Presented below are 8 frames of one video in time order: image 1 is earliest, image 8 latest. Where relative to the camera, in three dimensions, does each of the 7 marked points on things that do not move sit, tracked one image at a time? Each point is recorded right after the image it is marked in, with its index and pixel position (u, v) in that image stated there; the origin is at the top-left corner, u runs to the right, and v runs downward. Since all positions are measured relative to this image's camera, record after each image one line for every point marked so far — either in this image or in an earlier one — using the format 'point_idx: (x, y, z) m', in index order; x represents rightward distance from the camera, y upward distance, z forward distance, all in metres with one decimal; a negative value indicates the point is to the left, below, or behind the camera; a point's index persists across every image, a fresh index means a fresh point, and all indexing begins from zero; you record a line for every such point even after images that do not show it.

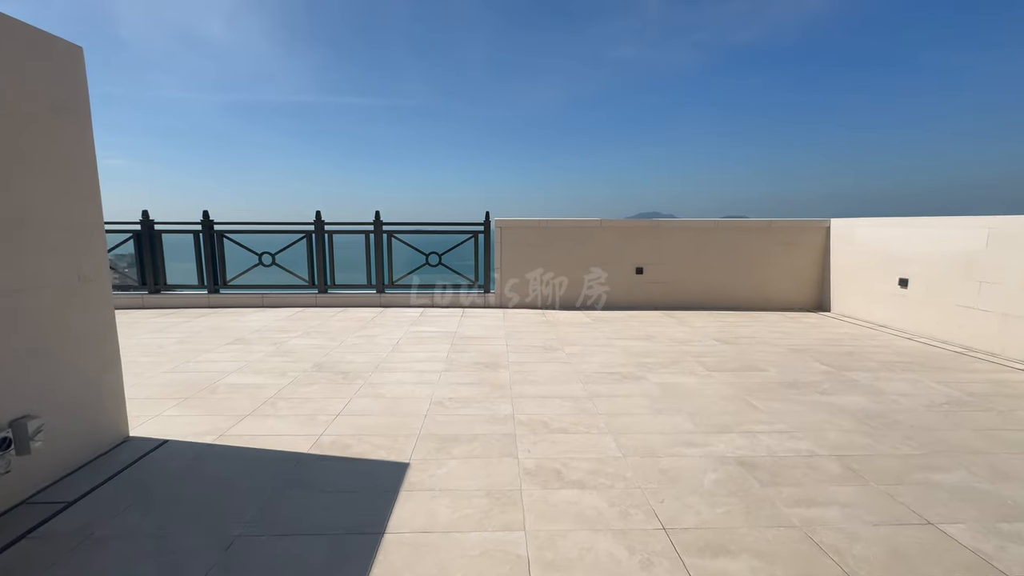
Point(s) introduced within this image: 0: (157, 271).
0: (-5.6, +0.3, +7.0) m
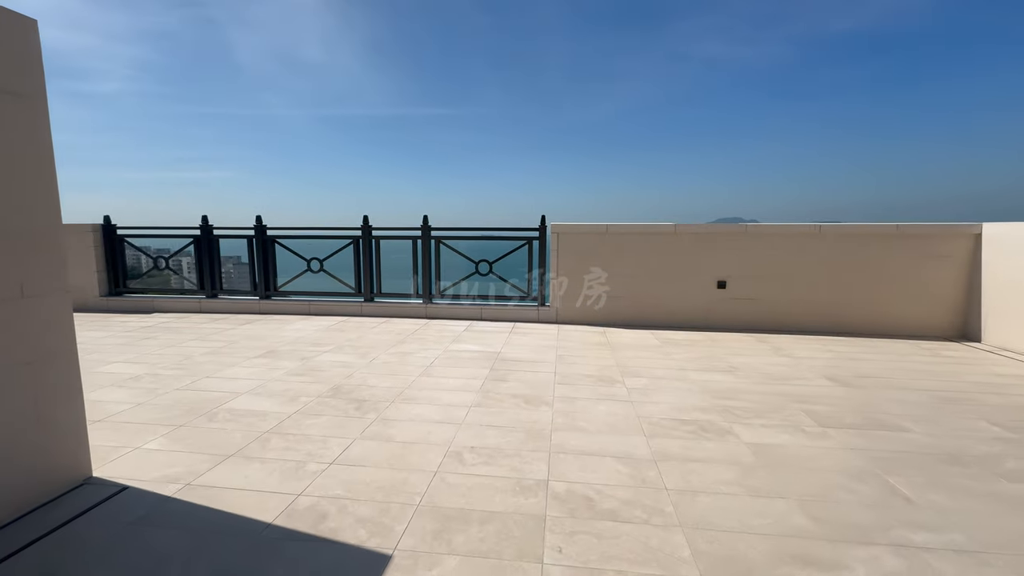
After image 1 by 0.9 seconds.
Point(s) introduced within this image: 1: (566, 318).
0: (-4.7, +0.2, +7.0) m
1: (+0.8, -0.4, +6.4) m
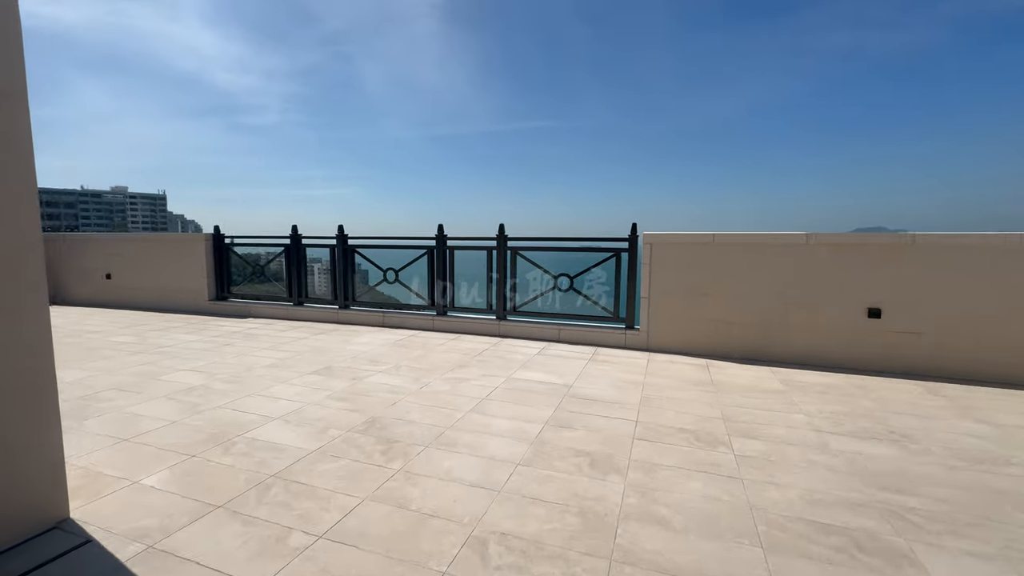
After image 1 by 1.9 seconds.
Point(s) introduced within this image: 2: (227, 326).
0: (-3.4, +0.1, +7.2) m
1: (+1.7, -0.7, +5.4) m
2: (-4.1, -0.6, +6.5) m
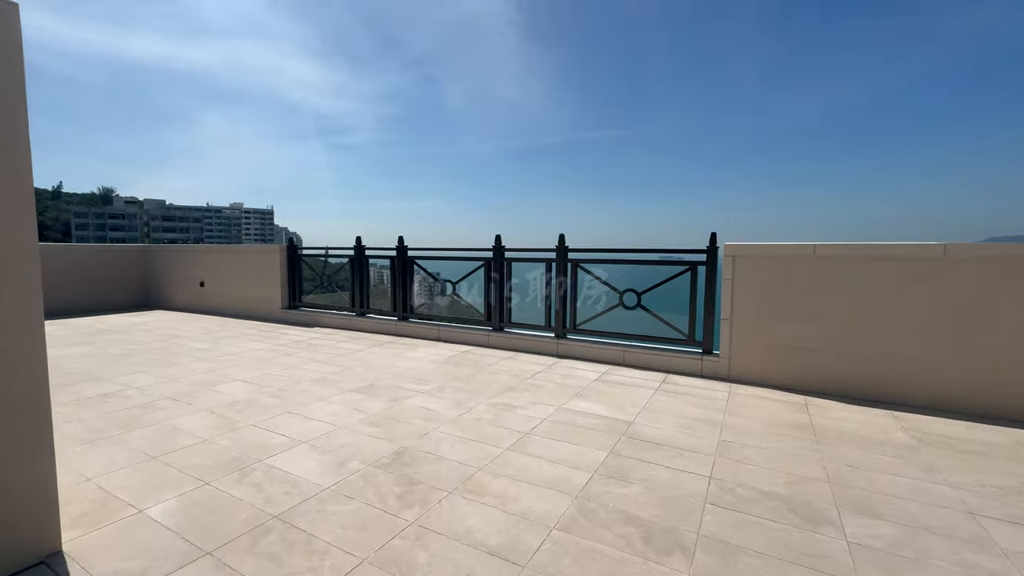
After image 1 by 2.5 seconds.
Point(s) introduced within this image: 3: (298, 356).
0: (-2.4, -0.1, +7.2) m
1: (+2.3, -0.9, +4.6) m
2: (-3.3, -0.7, +6.7) m
3: (-2.6, -0.8, +5.4) m
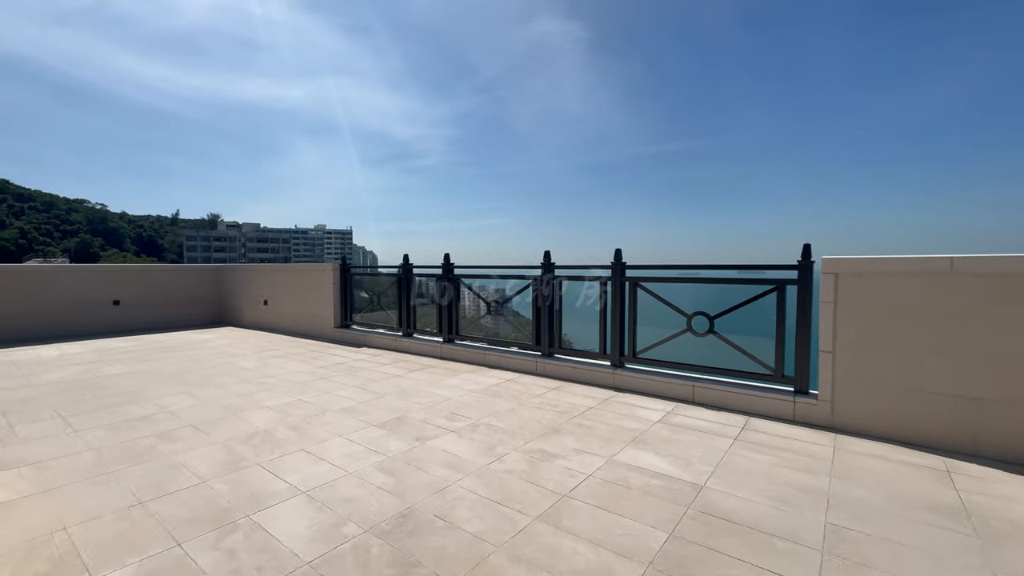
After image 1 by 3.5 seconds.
0: (-1.6, -0.4, +7.0) m
1: (+2.7, -1.1, +3.6) m
2: (-2.5, -1.0, +6.5) m
3: (-2.0, -1.1, +5.1) m
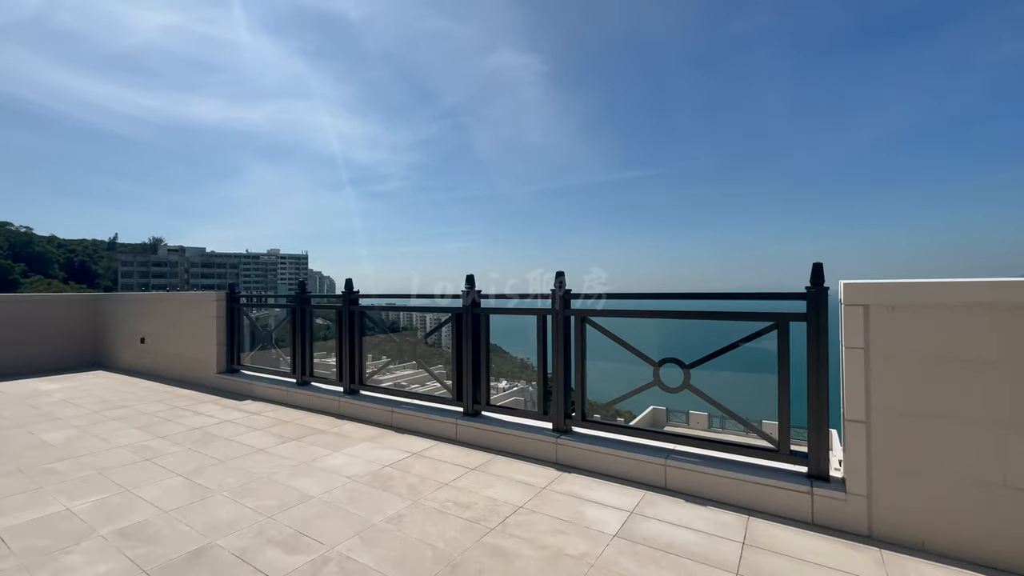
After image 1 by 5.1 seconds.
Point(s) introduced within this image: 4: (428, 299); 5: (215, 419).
0: (-2.5, -0.8, +5.4) m
1: (+2.1, -1.3, +2.4) m
2: (-3.4, -1.4, +4.9) m
3: (-2.8, -1.4, +3.6) m
4: (-0.8, -0.1, +4.4) m
5: (-3.2, -1.4, +4.8) m
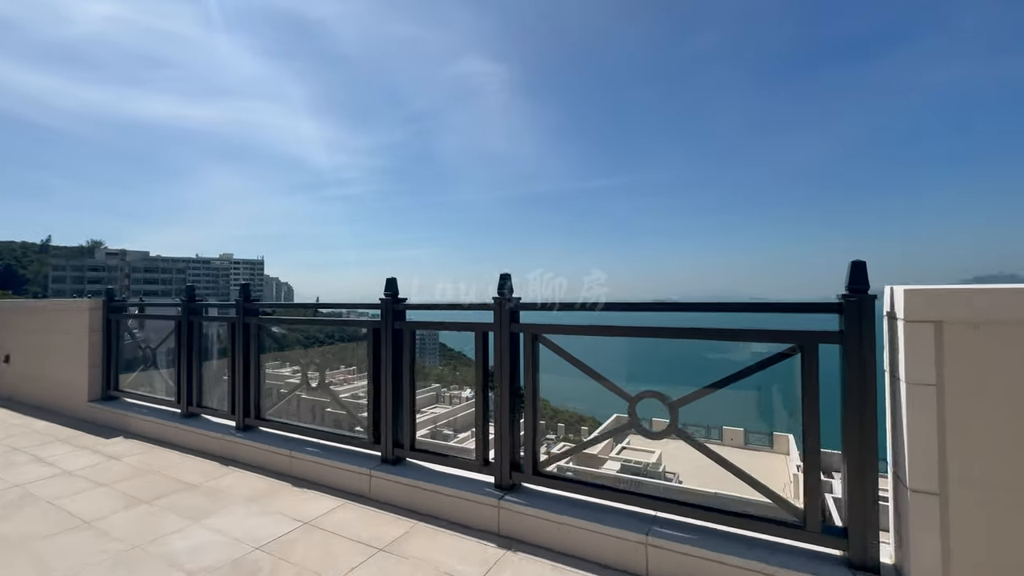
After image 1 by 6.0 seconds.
0: (-3.1, -0.9, +4.3) m
1: (+1.7, -1.3, +1.6) m
2: (-3.9, -1.4, +3.7) m
3: (-3.2, -1.4, +2.4) m
4: (-1.3, -0.2, +3.4) m
5: (-3.7, -1.4, +3.6) m
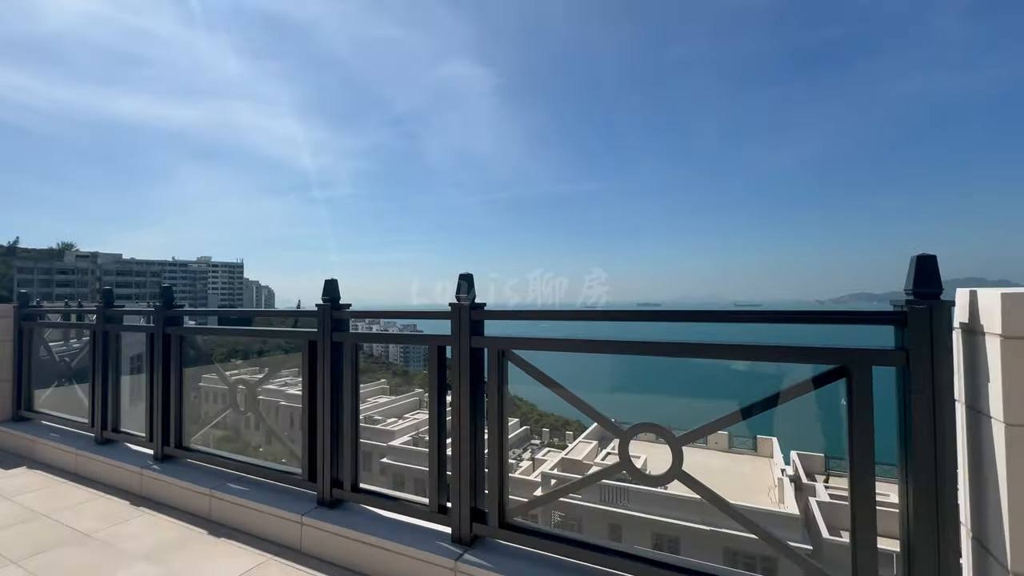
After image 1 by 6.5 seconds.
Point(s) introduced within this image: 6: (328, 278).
0: (-3.3, -0.9, +3.7) m
1: (+1.6, -1.3, +1.1) m
2: (-4.1, -1.5, +3.0) m
3: (-3.4, -1.4, +1.8) m
4: (-1.5, -0.2, +2.8) m
5: (-3.9, -1.5, +3.0) m
6: (-1.0, +0.1, +2.6) m
